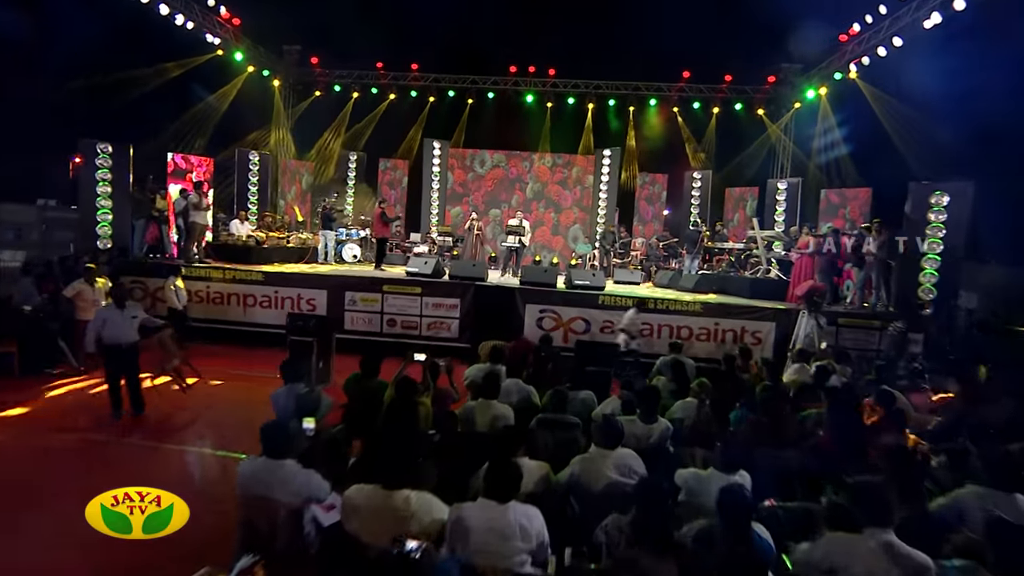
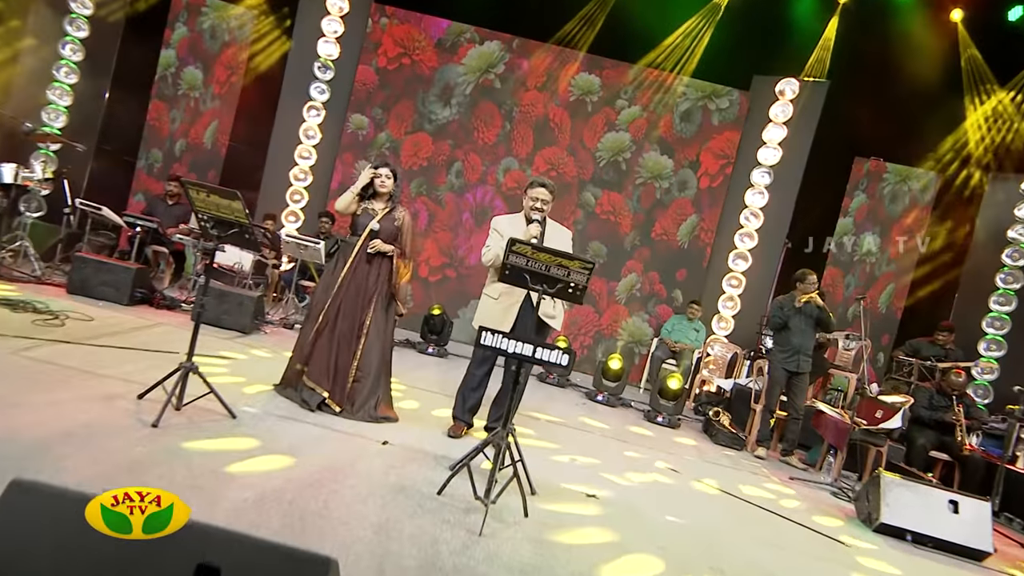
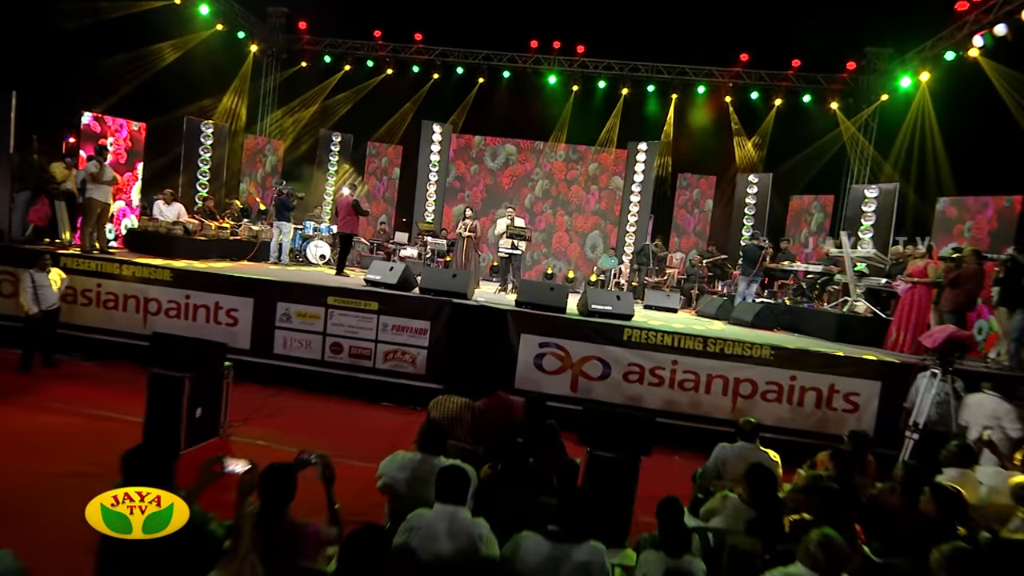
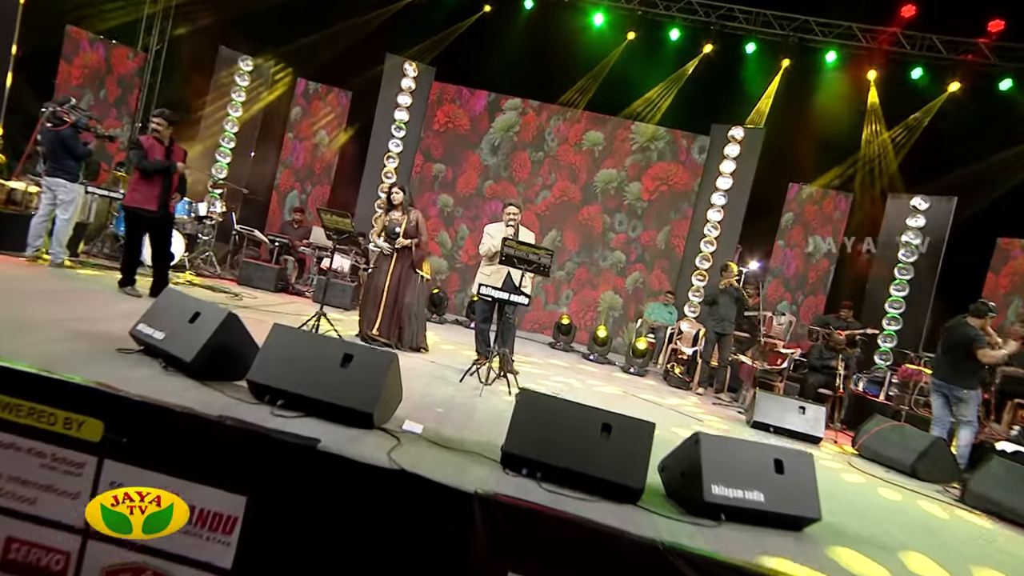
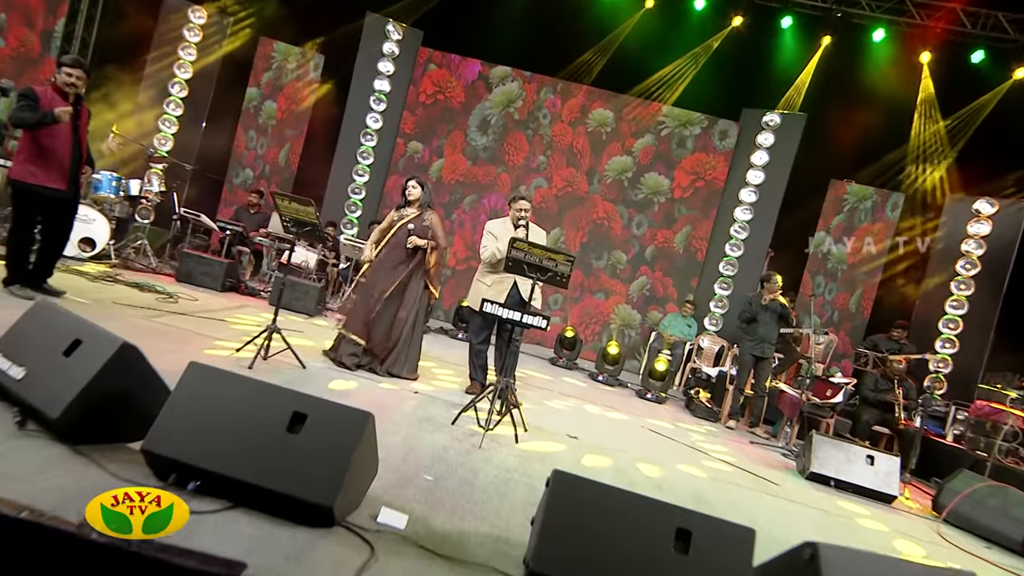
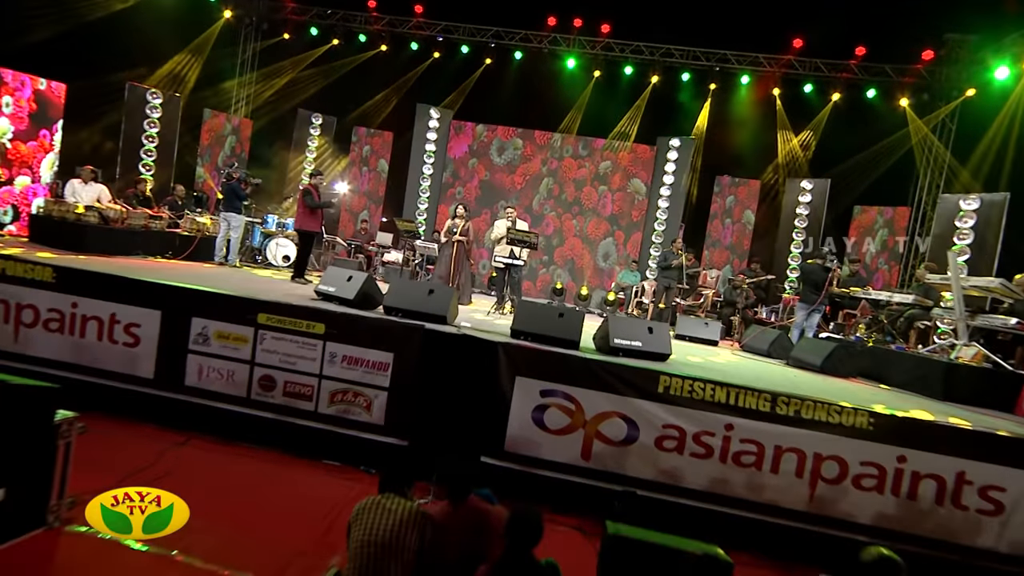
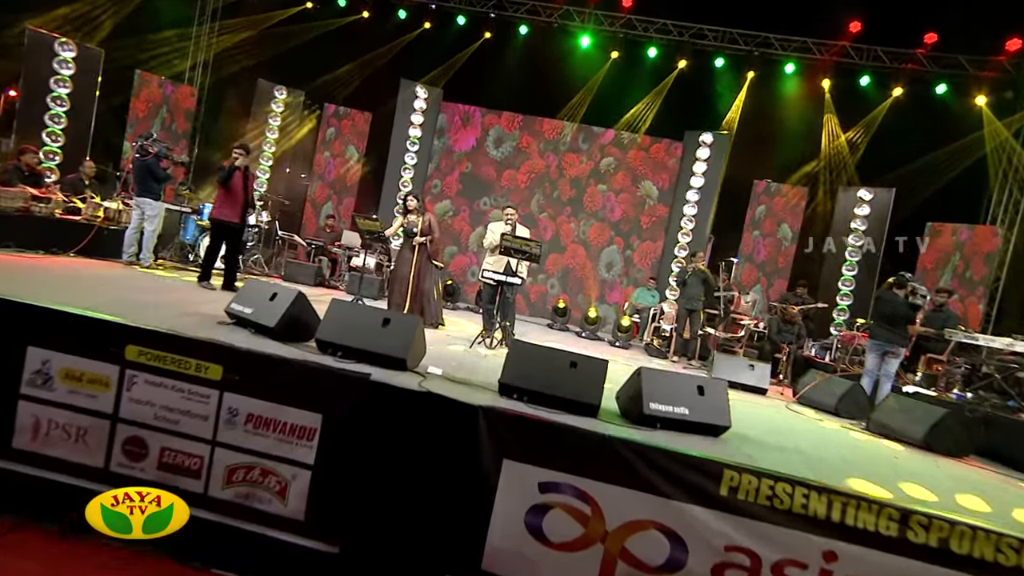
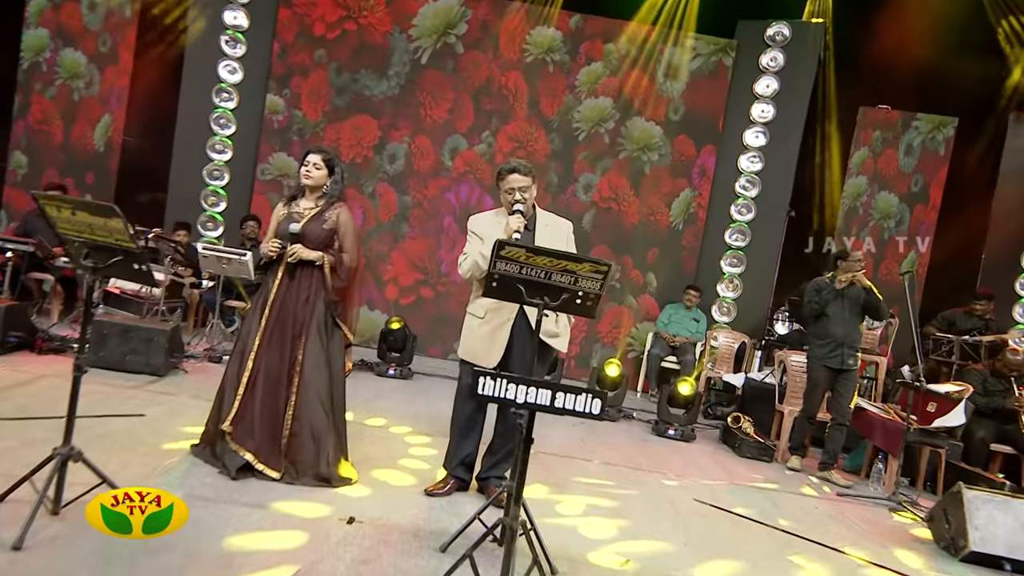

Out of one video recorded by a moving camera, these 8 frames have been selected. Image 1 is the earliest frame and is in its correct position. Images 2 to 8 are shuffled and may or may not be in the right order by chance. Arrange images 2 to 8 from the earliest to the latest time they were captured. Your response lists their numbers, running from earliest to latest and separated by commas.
3, 6, 7, 4, 5, 2, 8
